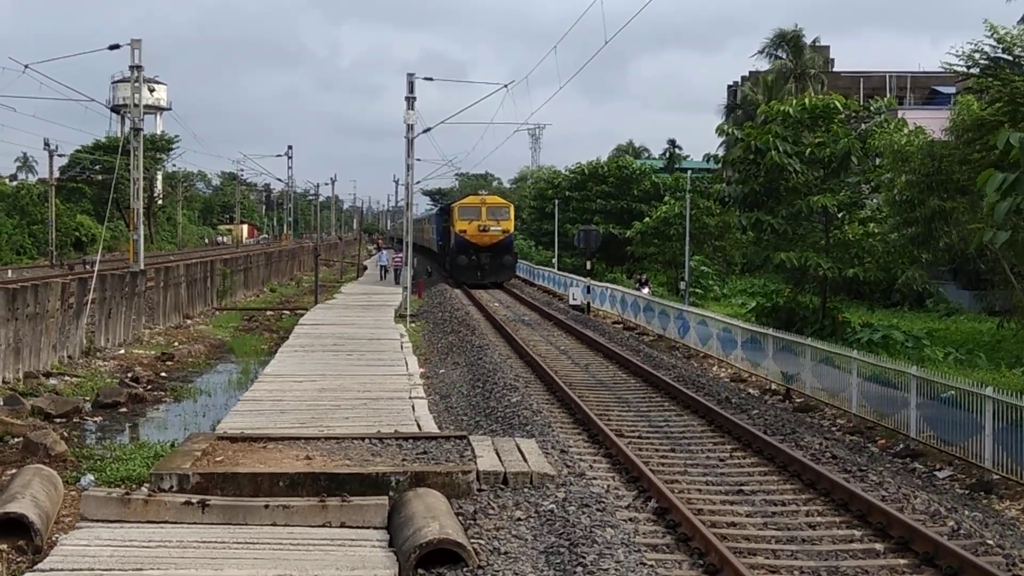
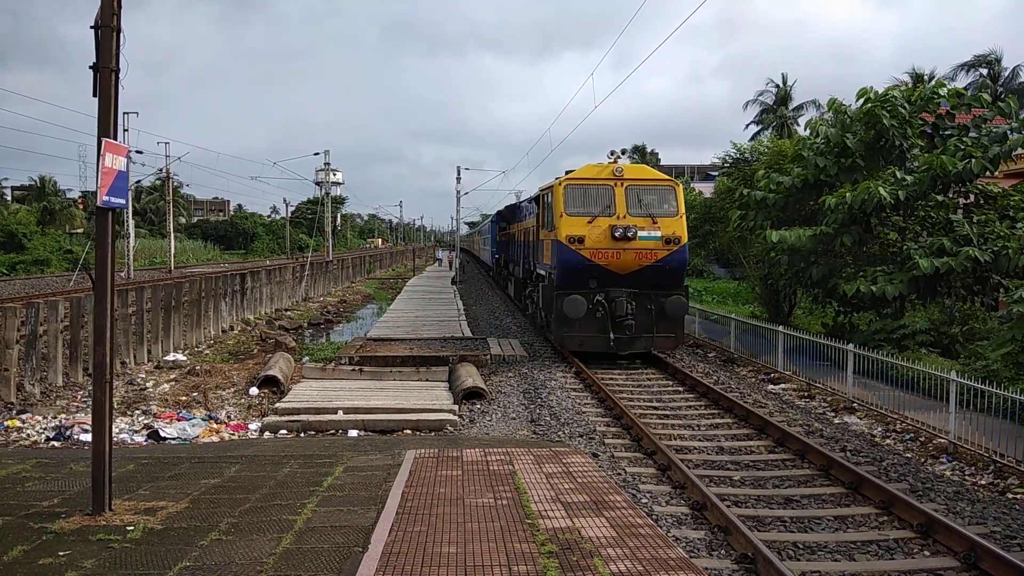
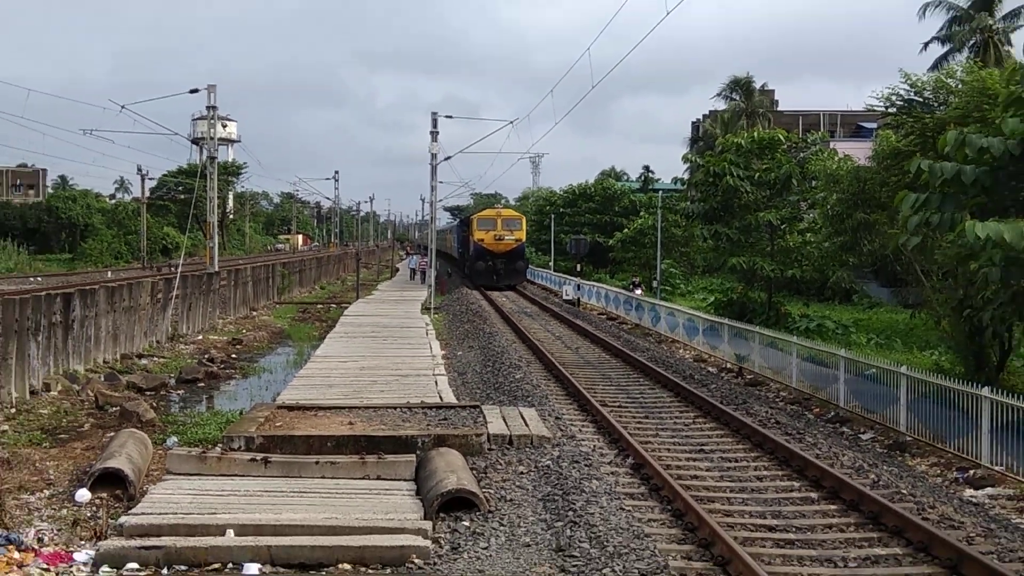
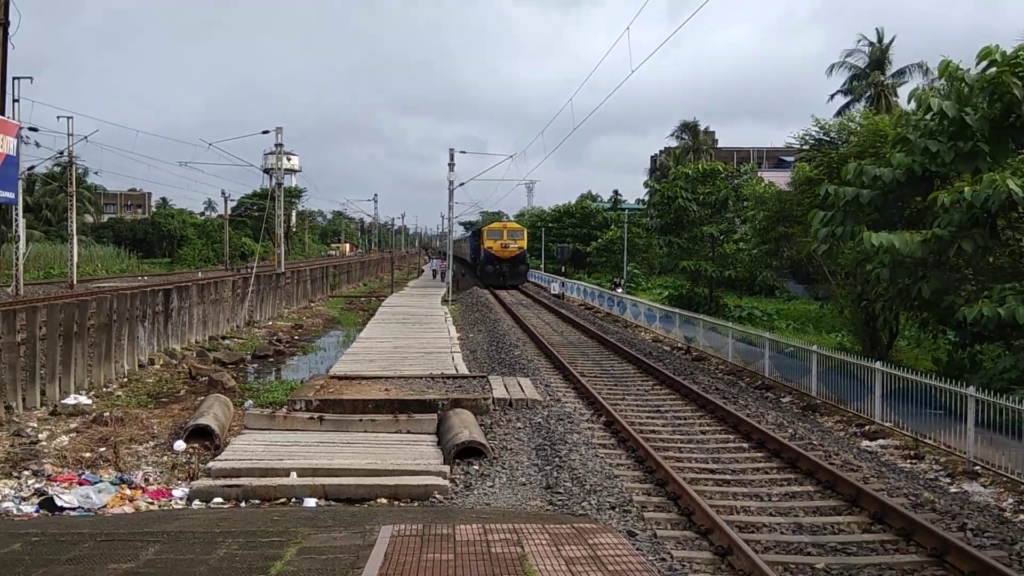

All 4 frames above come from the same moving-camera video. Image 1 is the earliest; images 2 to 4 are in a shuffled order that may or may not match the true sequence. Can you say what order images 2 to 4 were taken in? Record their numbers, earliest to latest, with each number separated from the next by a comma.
3, 4, 2
